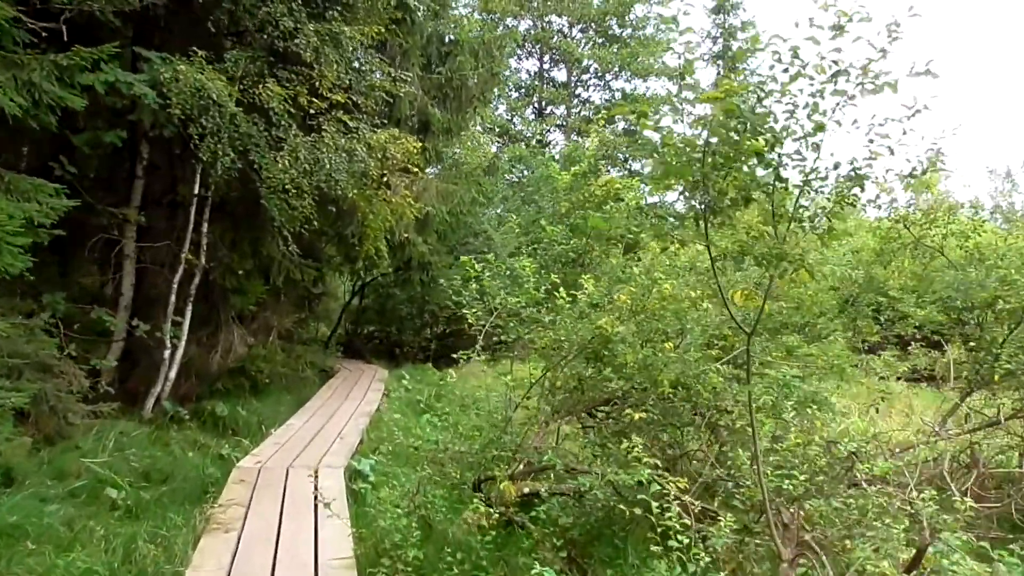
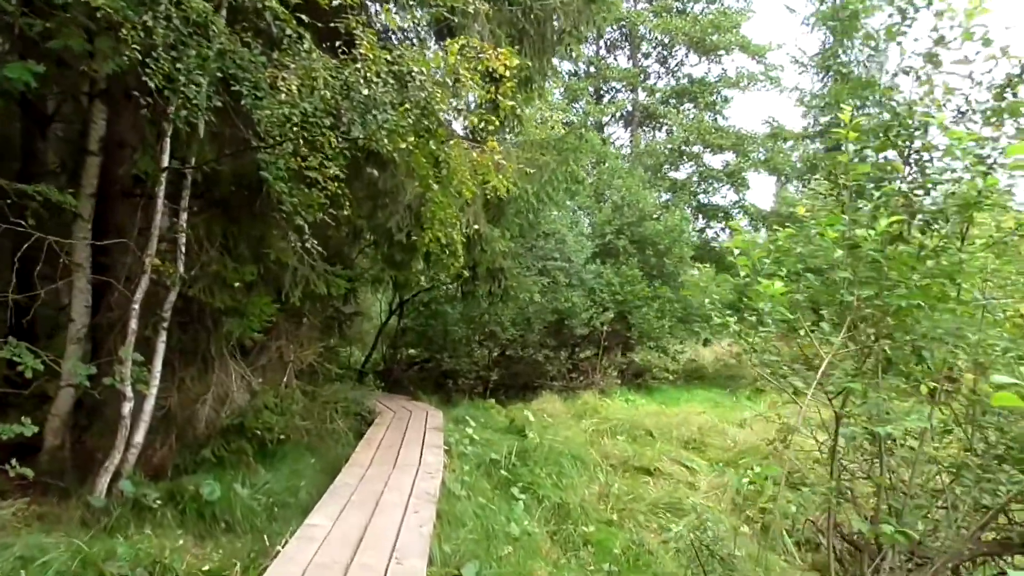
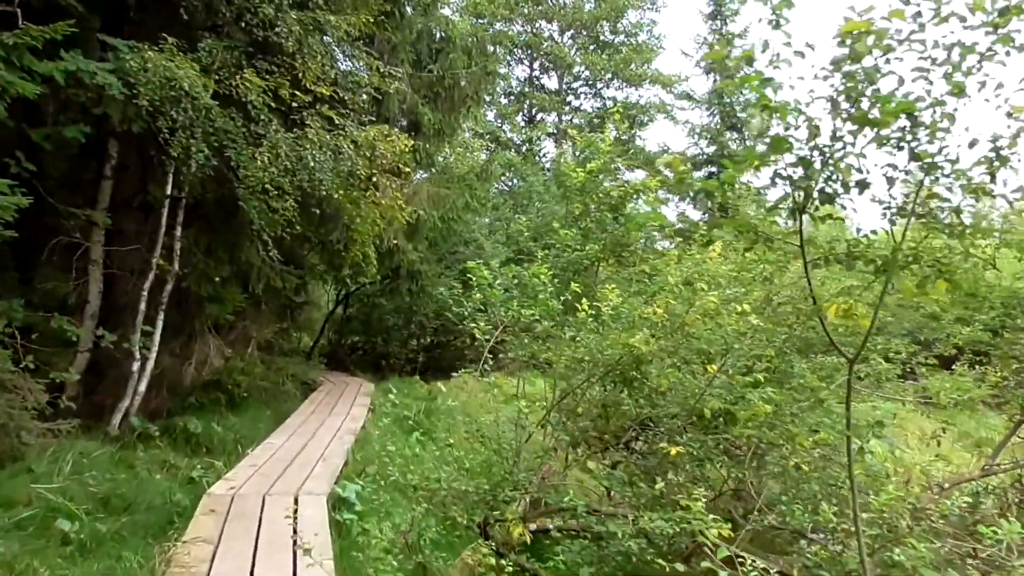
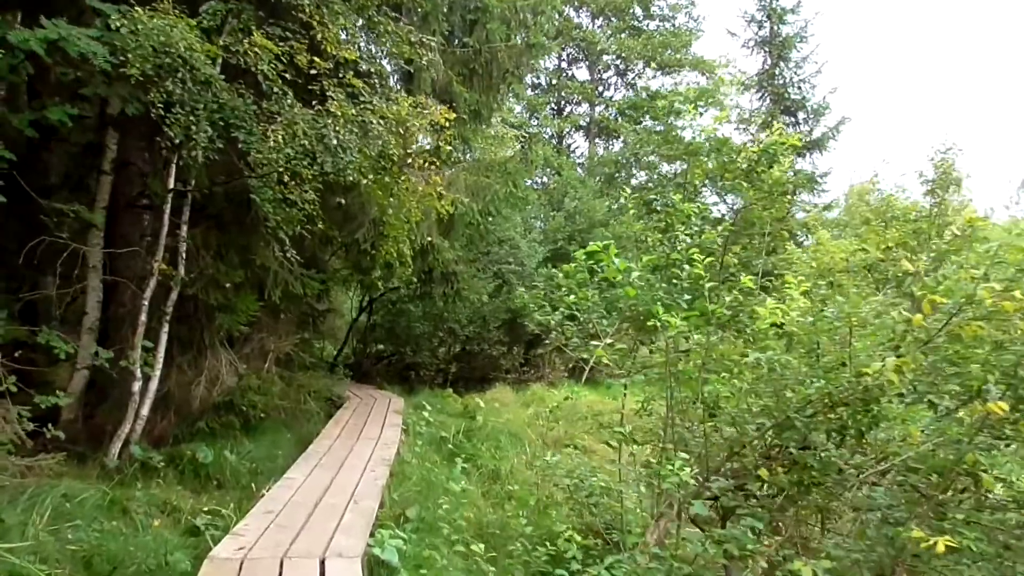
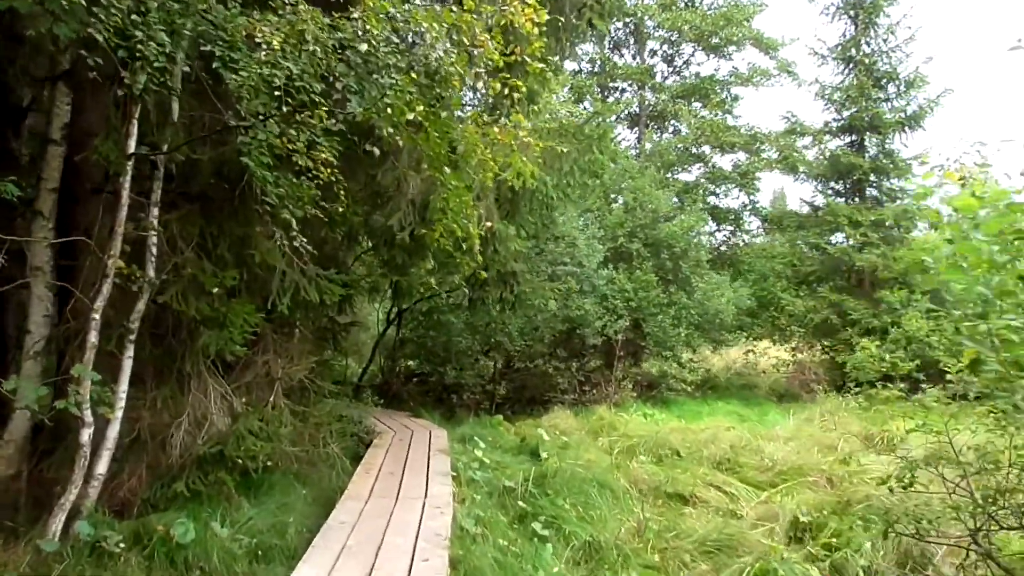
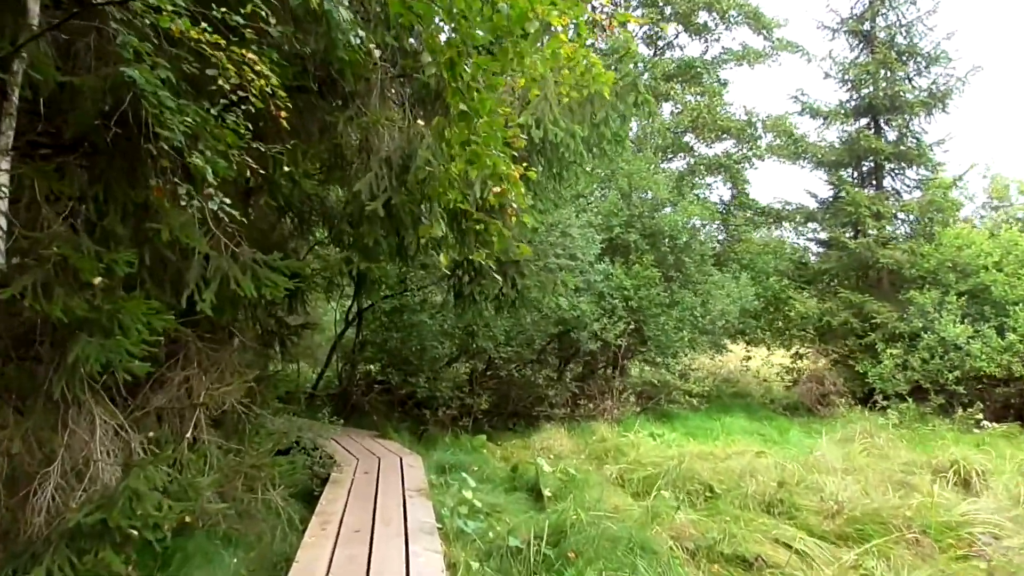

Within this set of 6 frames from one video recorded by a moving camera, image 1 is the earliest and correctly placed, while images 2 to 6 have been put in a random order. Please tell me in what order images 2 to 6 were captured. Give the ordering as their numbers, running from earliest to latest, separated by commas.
3, 4, 2, 5, 6
